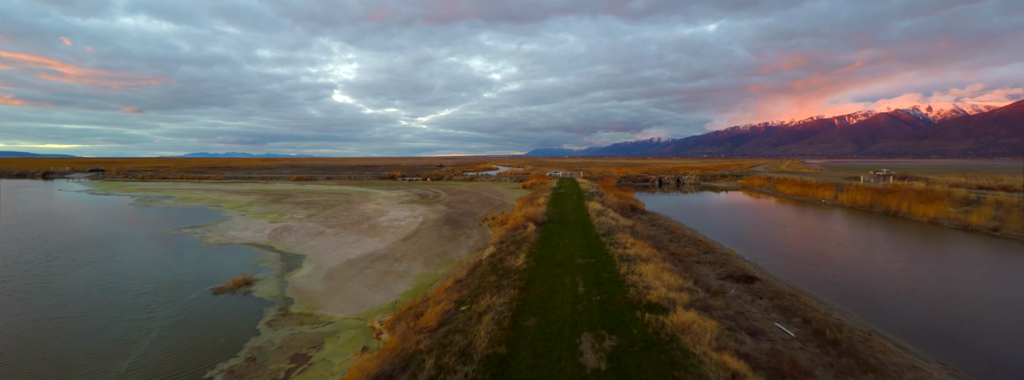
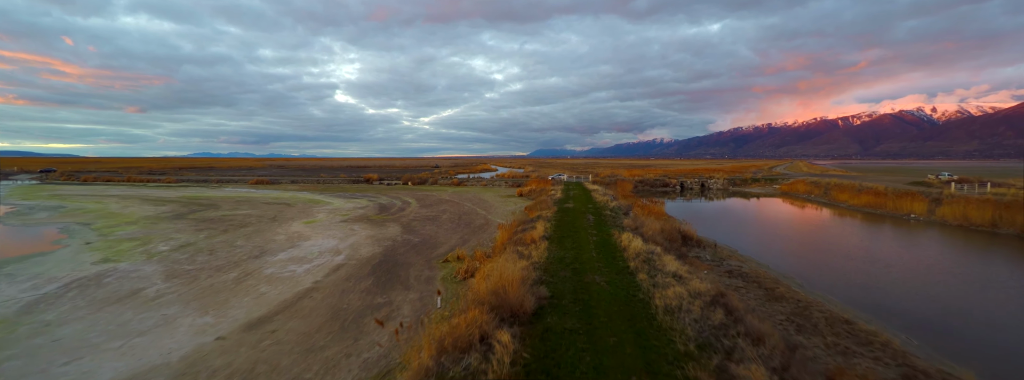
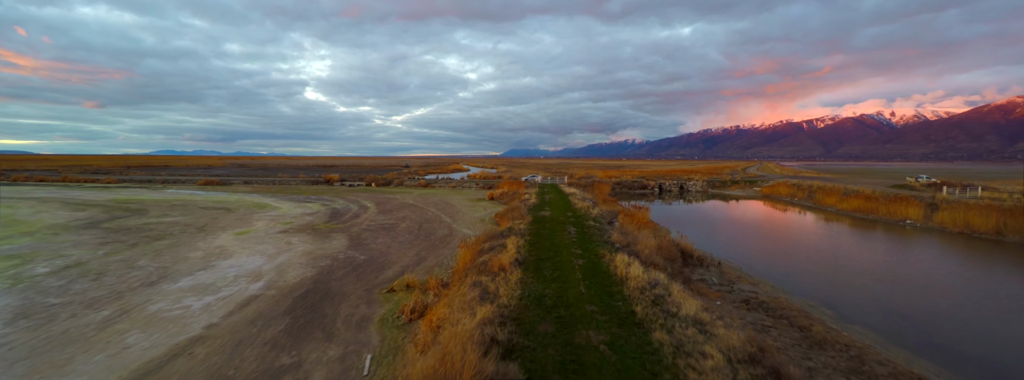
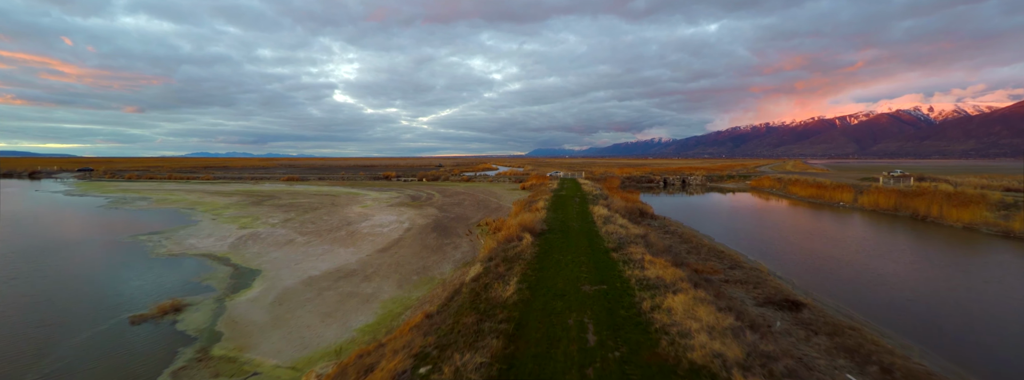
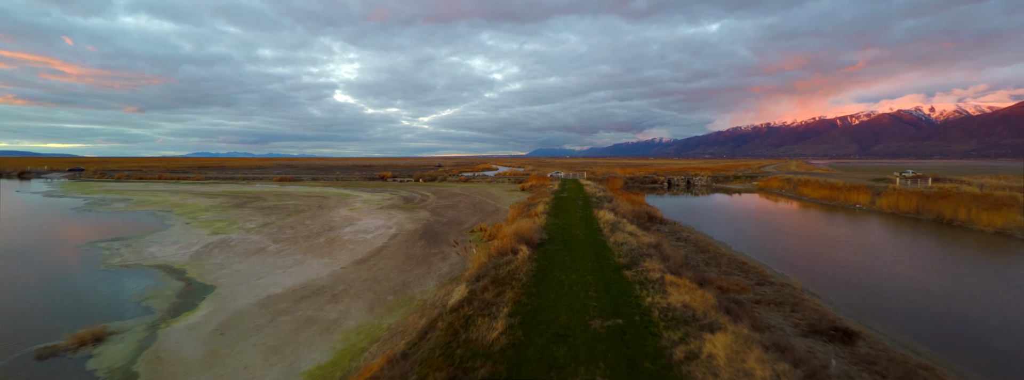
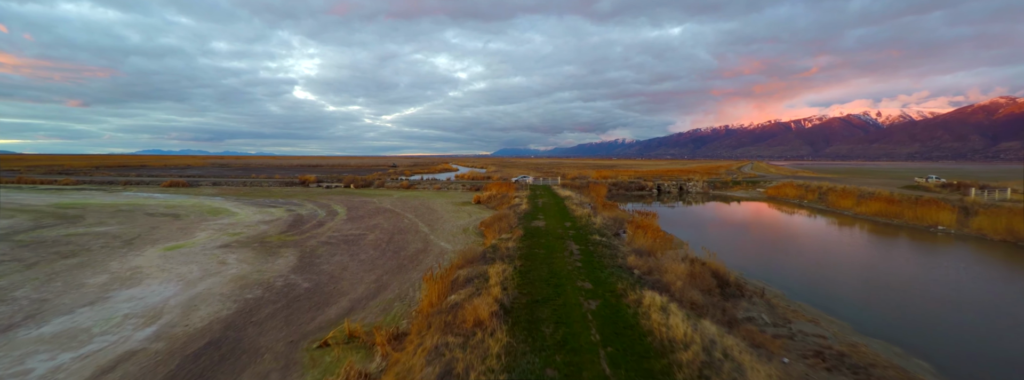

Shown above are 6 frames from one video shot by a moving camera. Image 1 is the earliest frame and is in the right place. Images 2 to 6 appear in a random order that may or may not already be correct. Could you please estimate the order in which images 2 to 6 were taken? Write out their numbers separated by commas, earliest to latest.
4, 5, 2, 3, 6
